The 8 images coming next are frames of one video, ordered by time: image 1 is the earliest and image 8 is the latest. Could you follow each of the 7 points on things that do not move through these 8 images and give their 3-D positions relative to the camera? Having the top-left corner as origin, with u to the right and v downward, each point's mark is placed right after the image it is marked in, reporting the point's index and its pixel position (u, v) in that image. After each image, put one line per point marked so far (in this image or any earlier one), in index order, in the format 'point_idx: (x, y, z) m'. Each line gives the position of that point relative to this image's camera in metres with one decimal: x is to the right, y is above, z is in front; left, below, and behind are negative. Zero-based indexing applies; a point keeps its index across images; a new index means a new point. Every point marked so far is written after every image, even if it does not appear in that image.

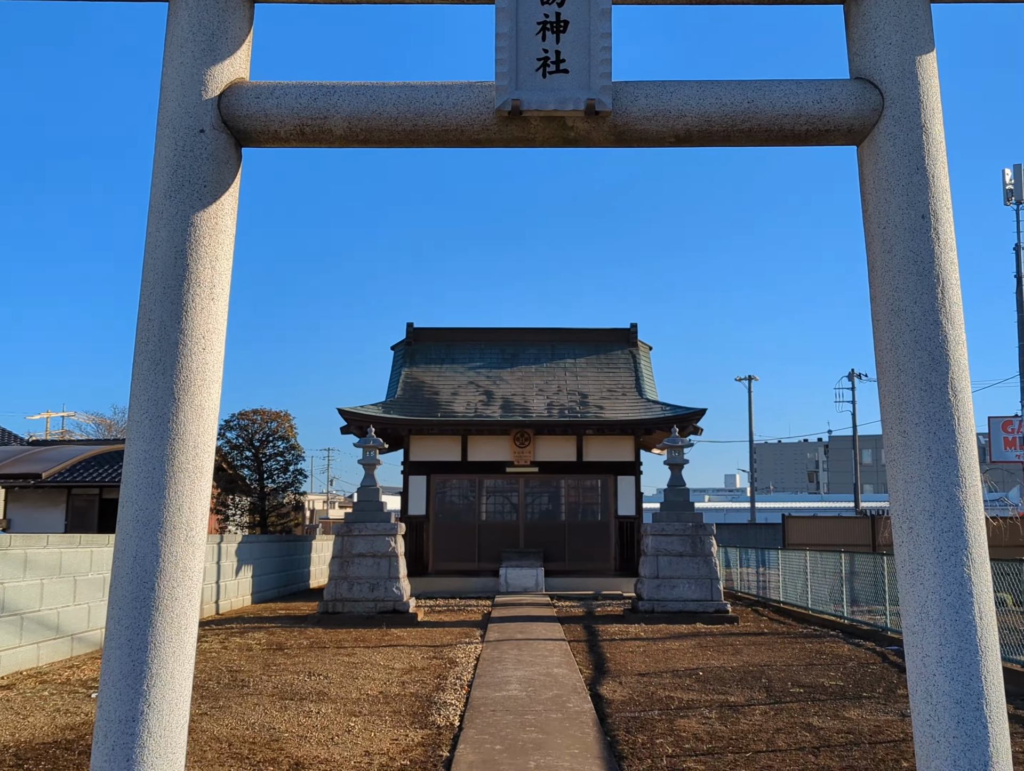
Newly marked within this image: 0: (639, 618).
0: (+1.3, -2.4, +11.4) m
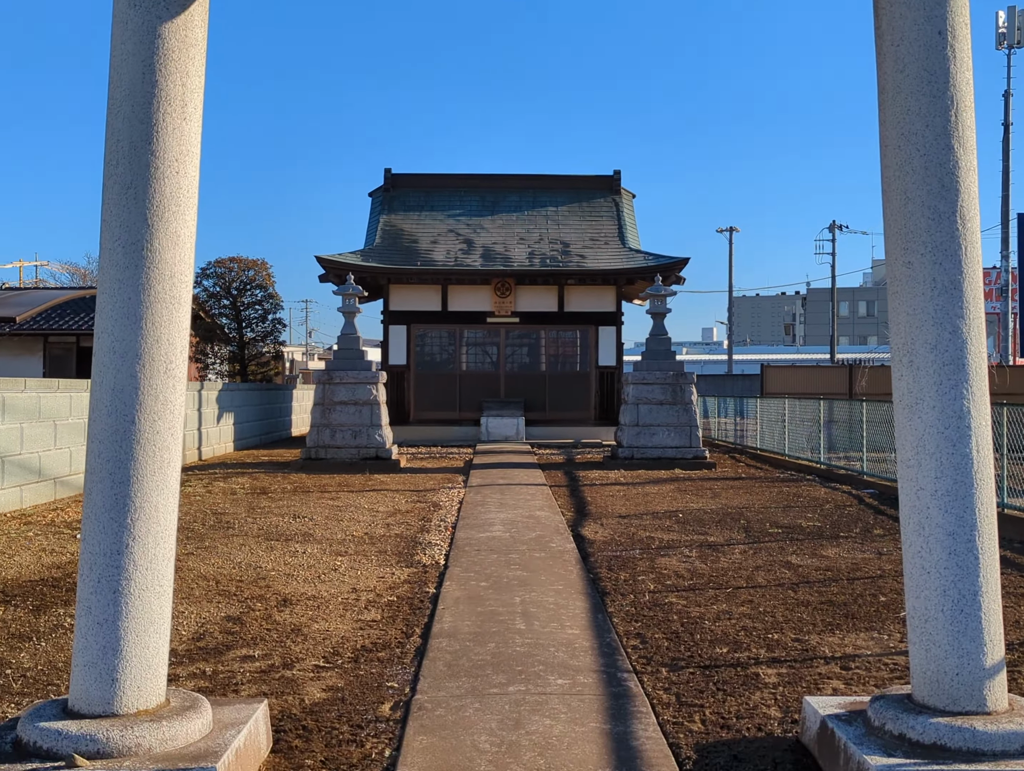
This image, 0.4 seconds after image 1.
0: (+1.1, -0.8, +11.5) m
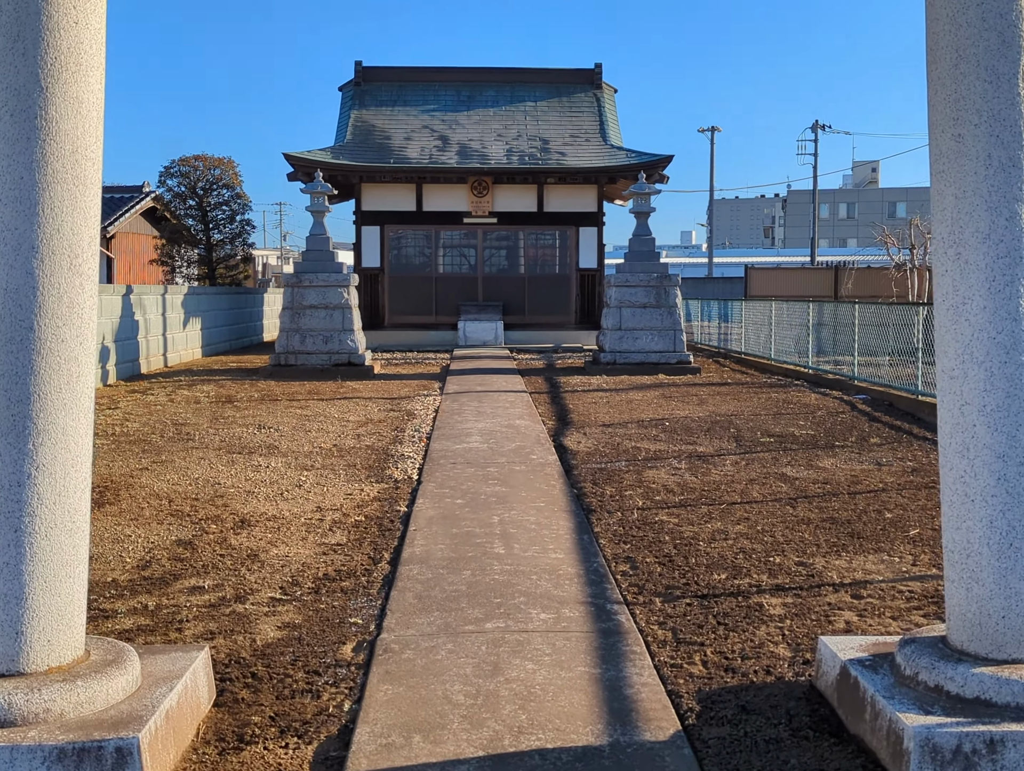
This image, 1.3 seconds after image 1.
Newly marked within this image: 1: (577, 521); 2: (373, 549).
0: (+0.9, +0.1, +11.1) m
1: (+0.3, -0.5, +4.4) m
2: (-0.5, -0.6, +4.1) m
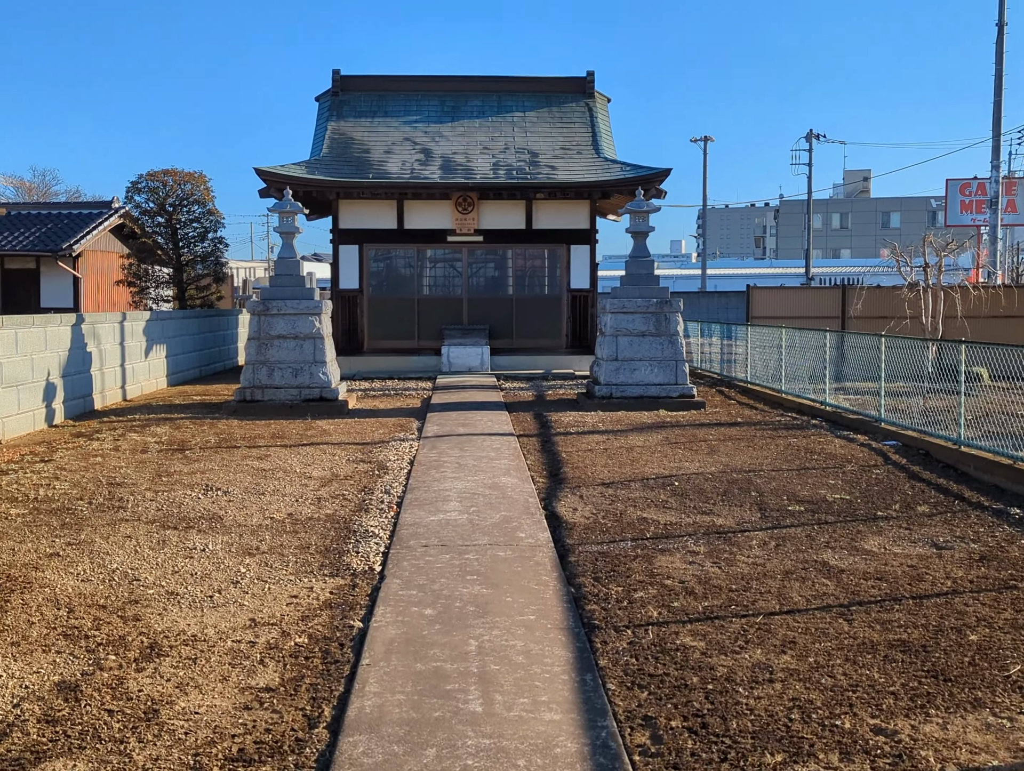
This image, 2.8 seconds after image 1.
0: (+0.8, -0.2, +10.2) m
1: (+0.2, -0.8, +3.5) m
2: (-0.6, -0.9, +3.1) m
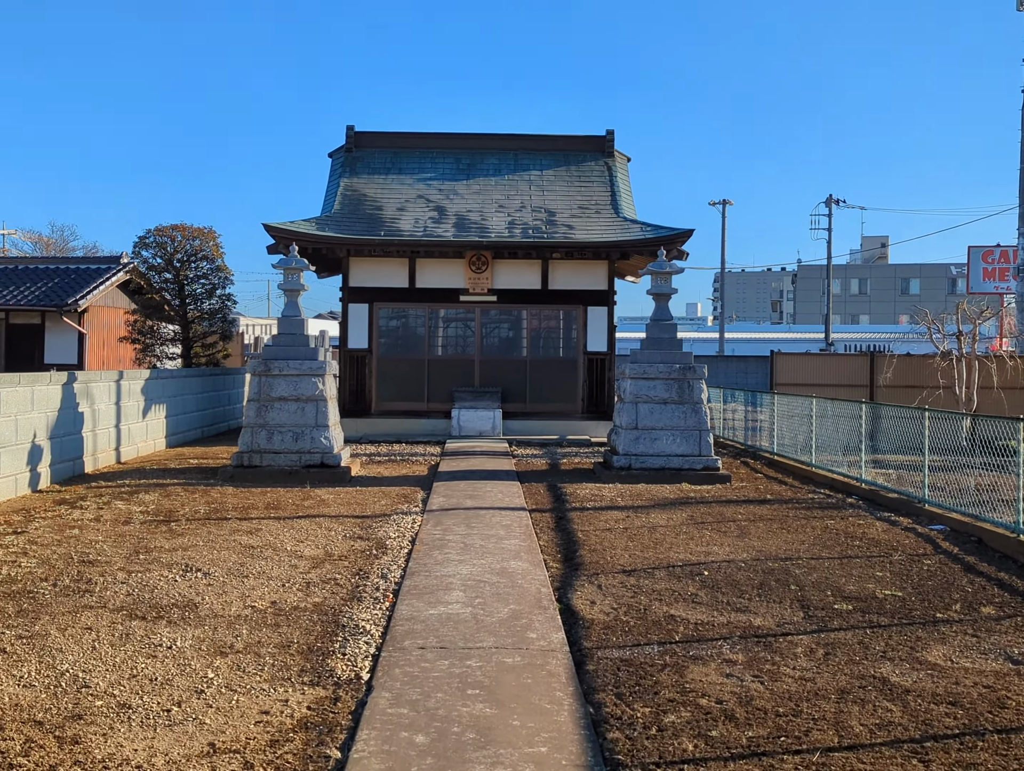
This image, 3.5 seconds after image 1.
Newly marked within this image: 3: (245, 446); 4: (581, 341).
0: (+0.9, -0.8, +9.6) m
1: (+0.2, -1.1, +2.8) m
2: (-0.6, -1.1, +2.5) m
3: (-2.4, -0.5, +9.8) m
4: (+0.9, +0.6, +14.5) m
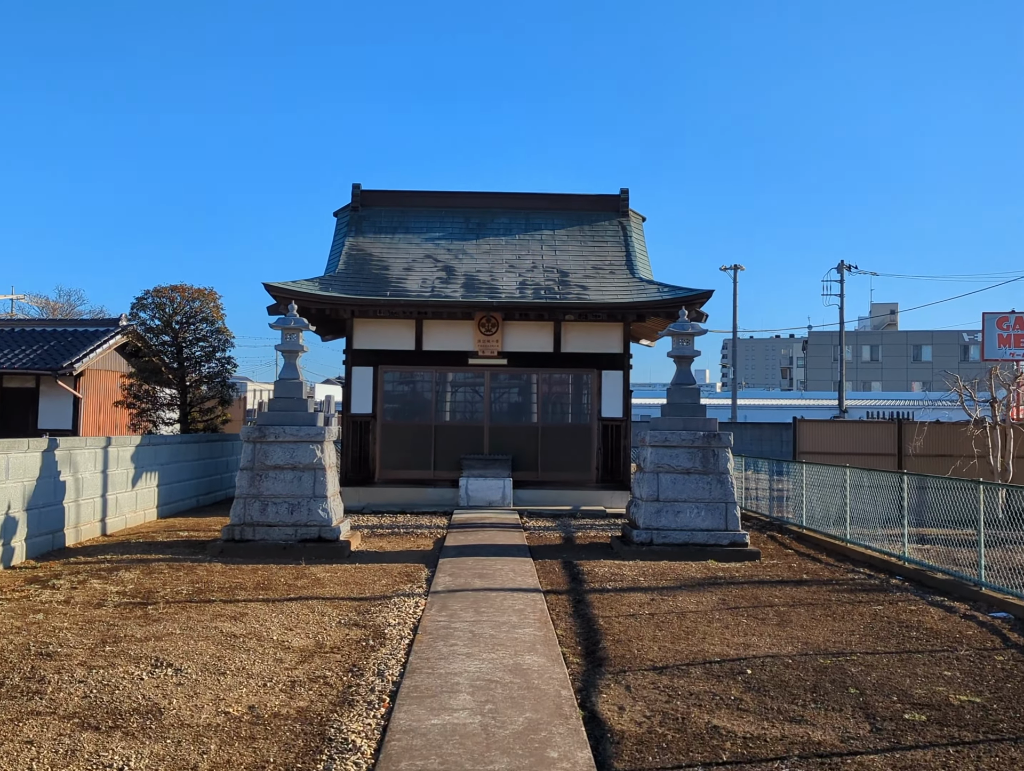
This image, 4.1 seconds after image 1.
0: (+1.0, -1.4, +8.9) m
1: (+0.3, -1.2, +2.1) m
2: (-0.5, -1.2, +1.8) m
3: (-2.3, -1.1, +9.1) m
4: (+1.0, -0.3, +13.8) m
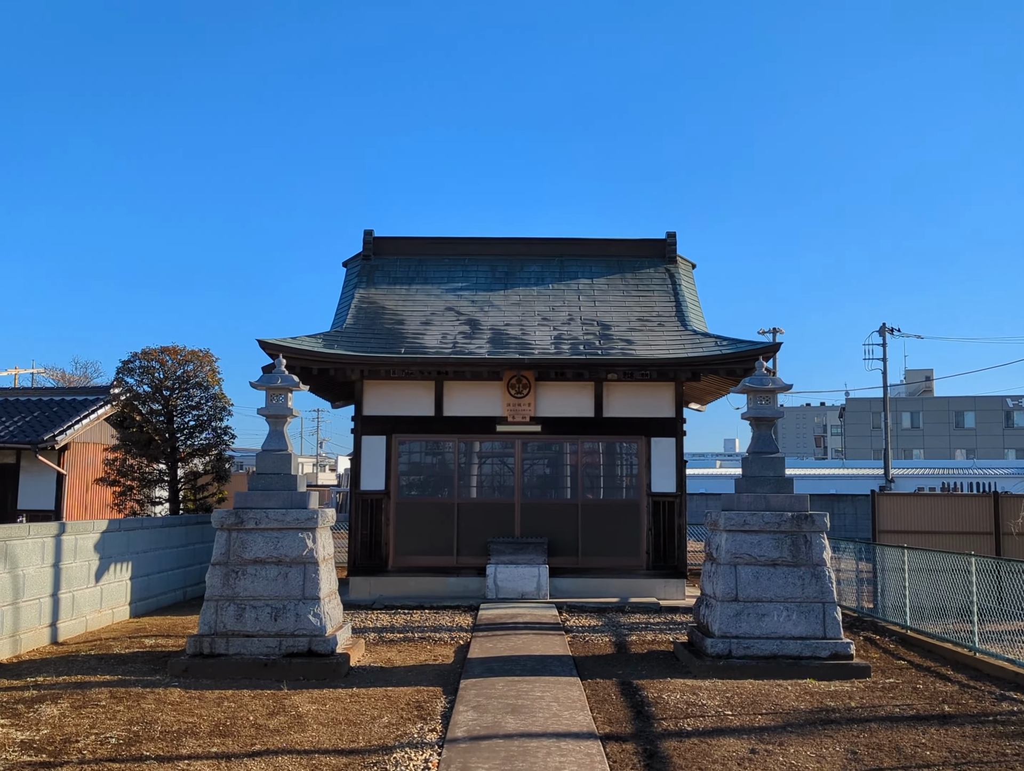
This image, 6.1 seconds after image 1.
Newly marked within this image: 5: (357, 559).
0: (+1.2, -1.8, +6.9) m
1: (+0.4, -1.2, +0.2) m
2: (-0.4, -1.2, -0.1) m
3: (-2.0, -1.6, +7.3) m
4: (+1.4, -1.0, +11.9) m
5: (-1.7, -1.8, +11.9) m
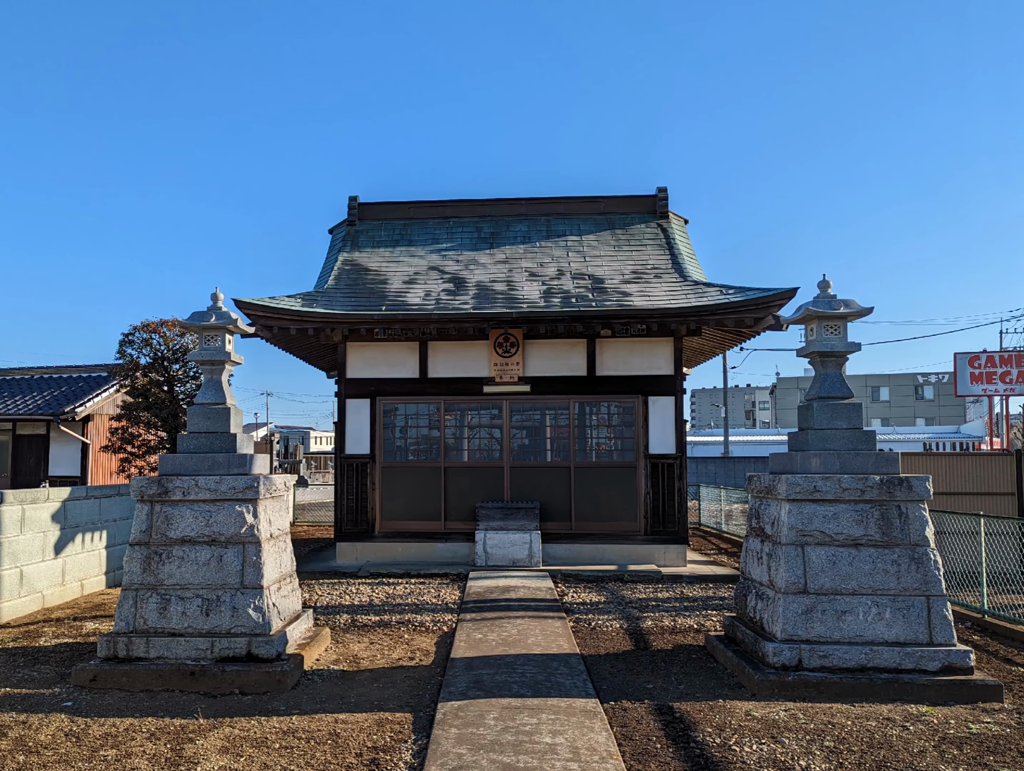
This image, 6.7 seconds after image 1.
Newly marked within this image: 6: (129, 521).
0: (+1.2, -1.4, +5.2) m
1: (+0.4, -1.1, -1.6) m
2: (-0.4, -1.1, -1.9) m
3: (-2.0, -1.2, +5.5) m
4: (+1.4, -0.5, +10.1) m
5: (-1.7, -1.3, +10.1) m
6: (-3.6, -1.2, +9.2) m
